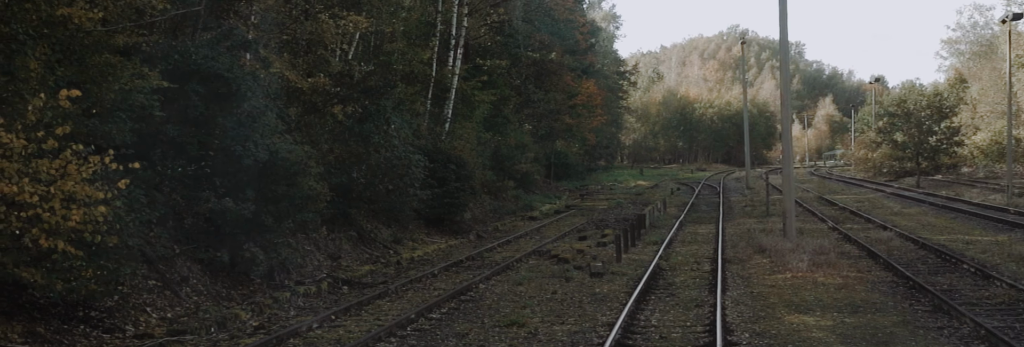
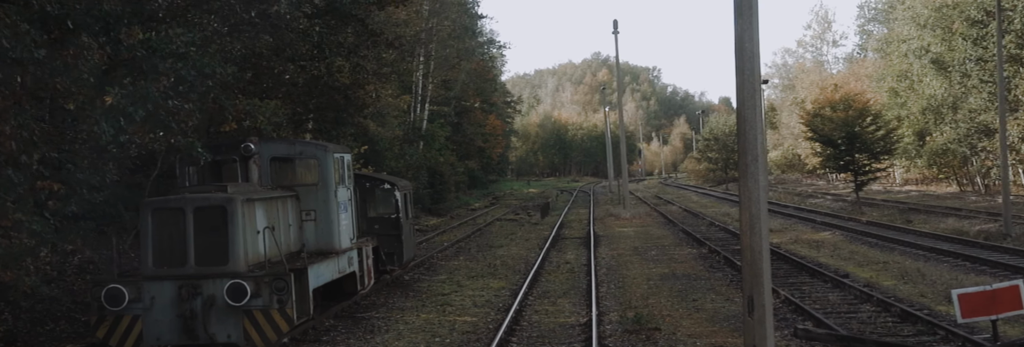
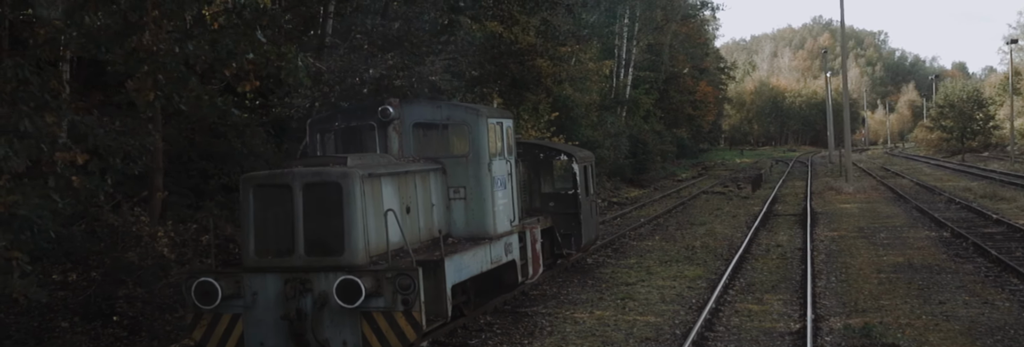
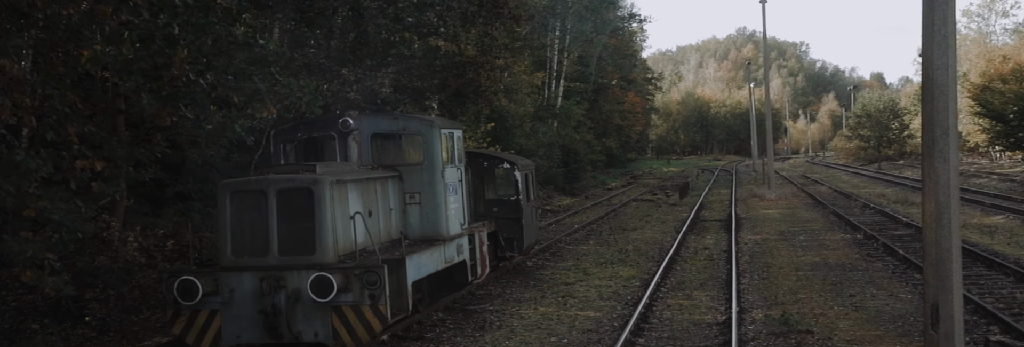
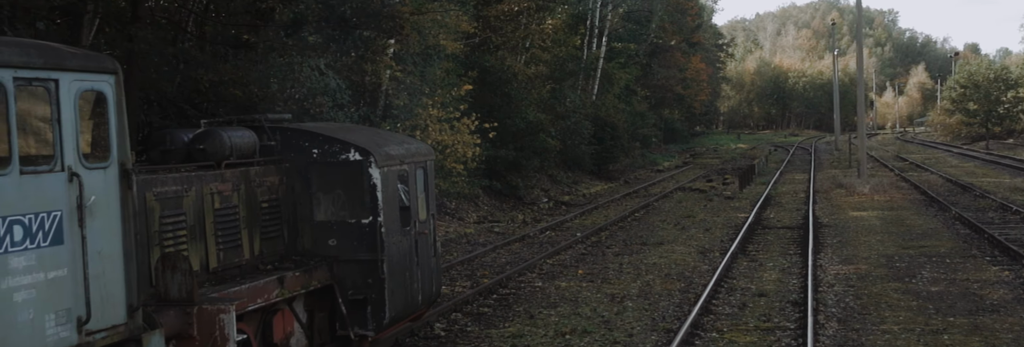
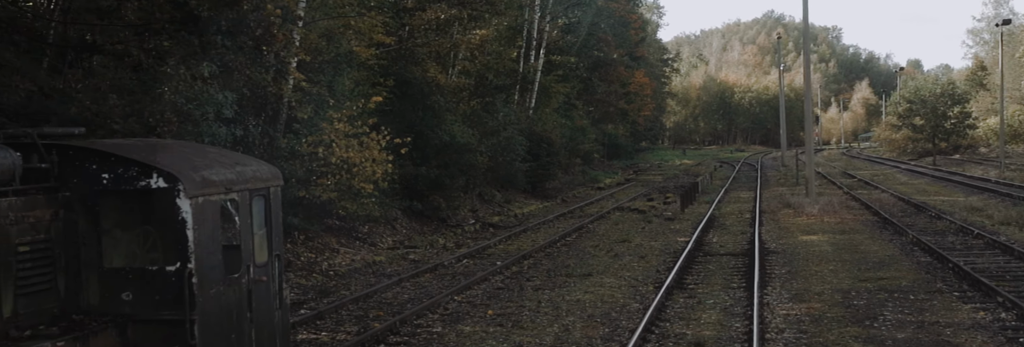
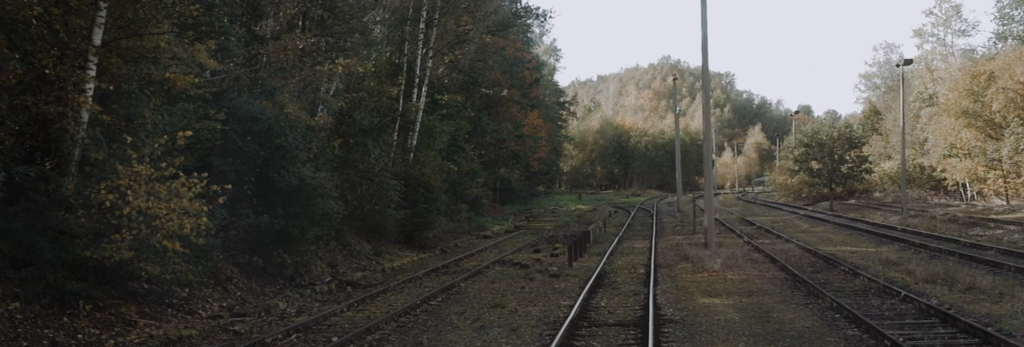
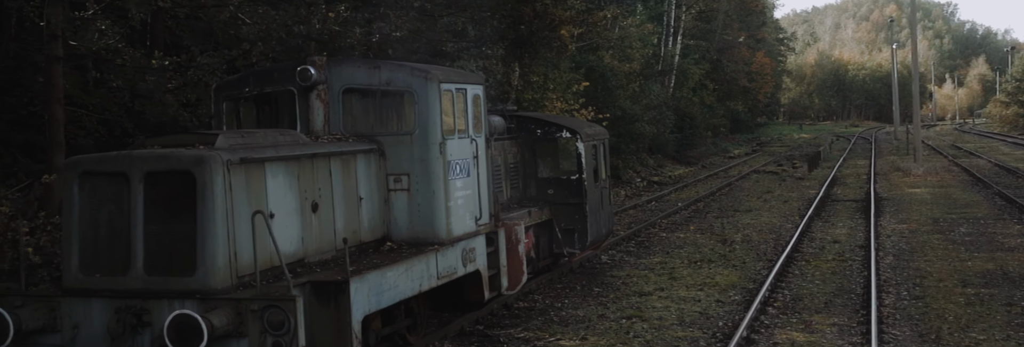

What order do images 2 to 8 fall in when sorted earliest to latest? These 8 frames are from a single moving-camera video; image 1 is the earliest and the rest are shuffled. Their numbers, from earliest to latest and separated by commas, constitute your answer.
7, 6, 5, 8, 3, 4, 2
